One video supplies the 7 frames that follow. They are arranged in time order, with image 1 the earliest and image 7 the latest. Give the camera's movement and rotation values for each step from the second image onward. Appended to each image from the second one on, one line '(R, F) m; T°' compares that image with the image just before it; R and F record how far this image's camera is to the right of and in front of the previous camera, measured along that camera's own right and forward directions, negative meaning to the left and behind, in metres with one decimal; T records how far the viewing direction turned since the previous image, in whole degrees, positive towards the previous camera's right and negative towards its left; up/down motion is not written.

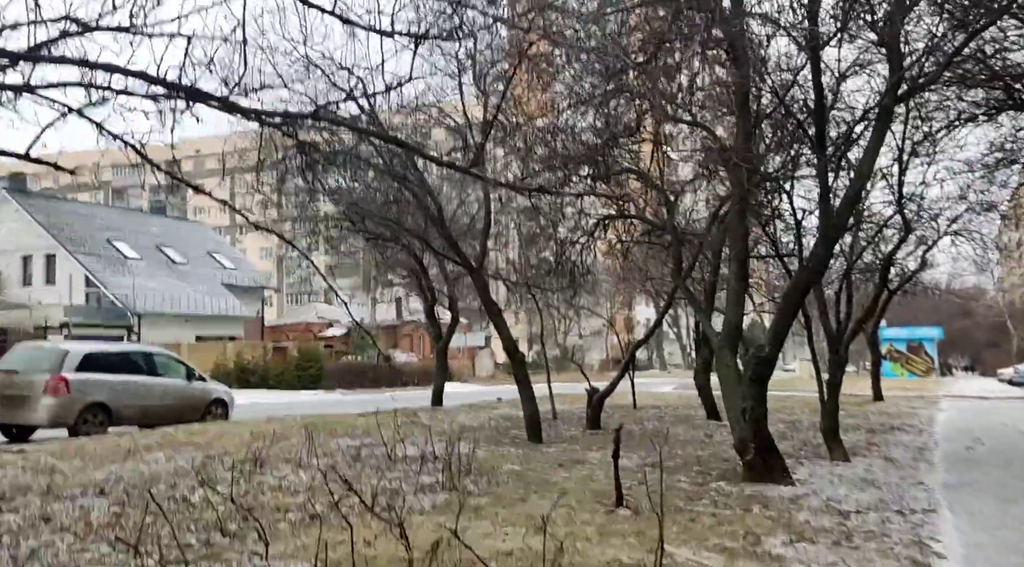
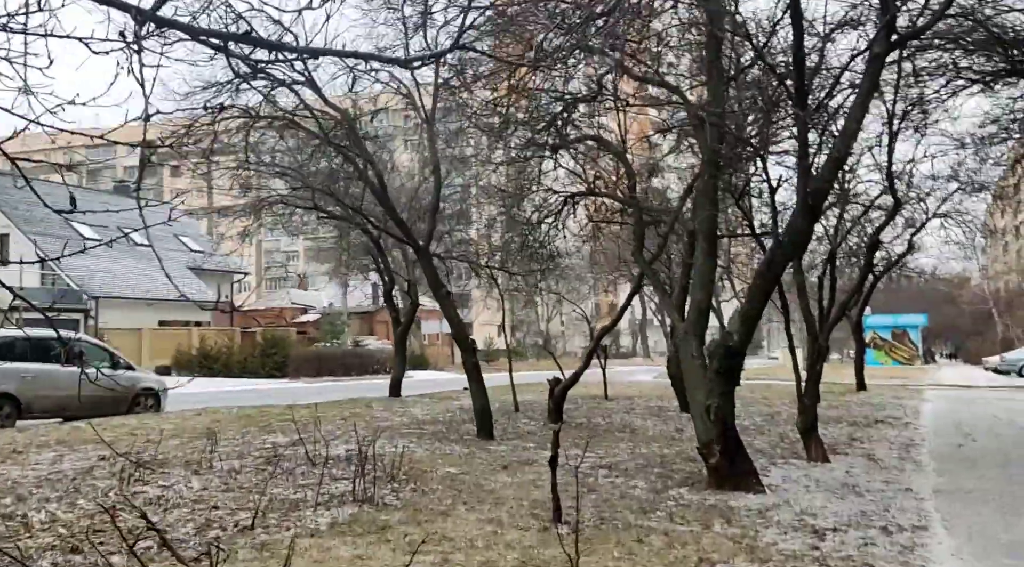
(+0.5, +1.2) m; +1°
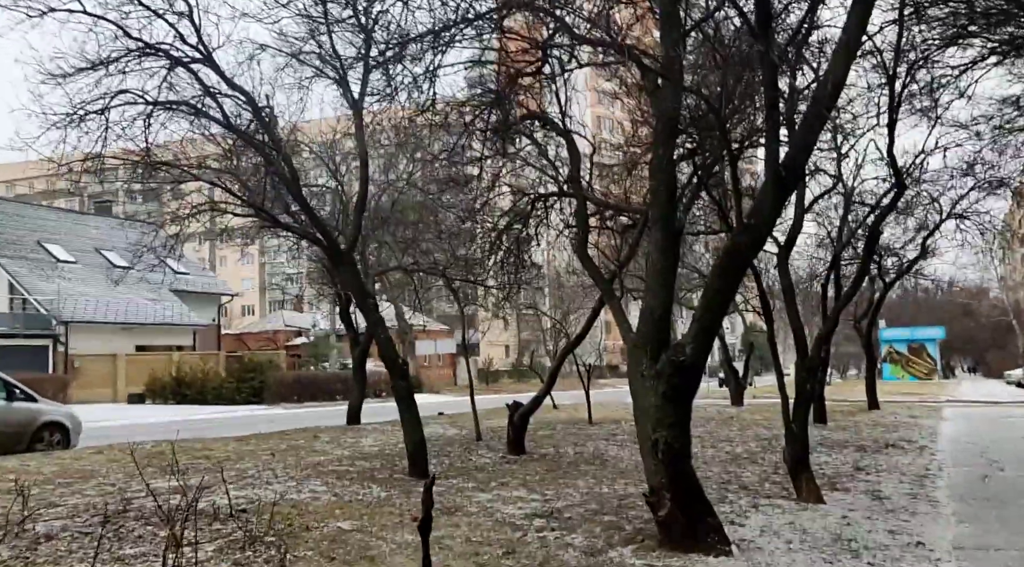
(+0.8, +1.8) m; -1°
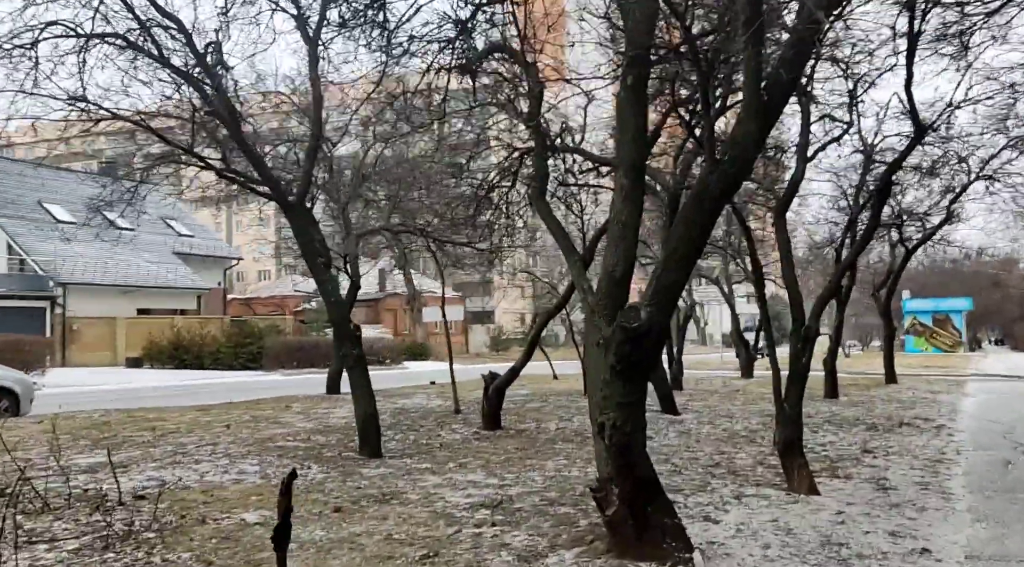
(+0.6, +1.1) m; -1°
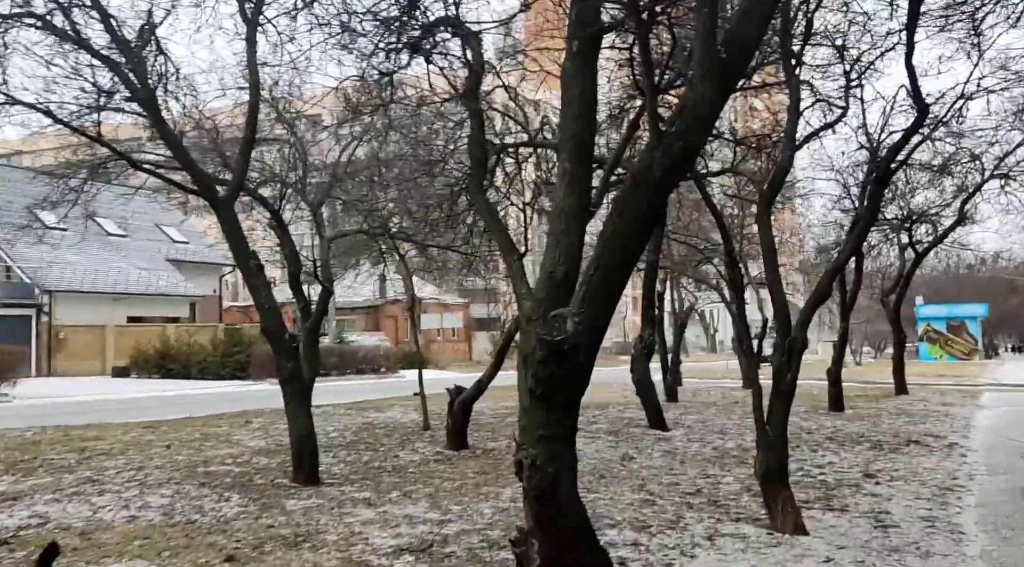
(+0.5, +1.0) m; -1°
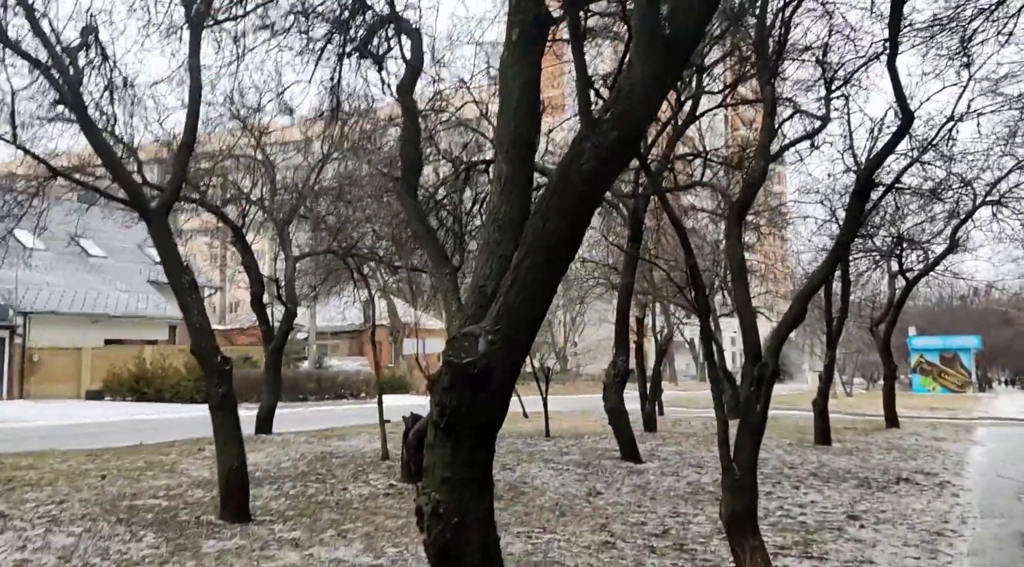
(+0.3, +0.7) m; 0°
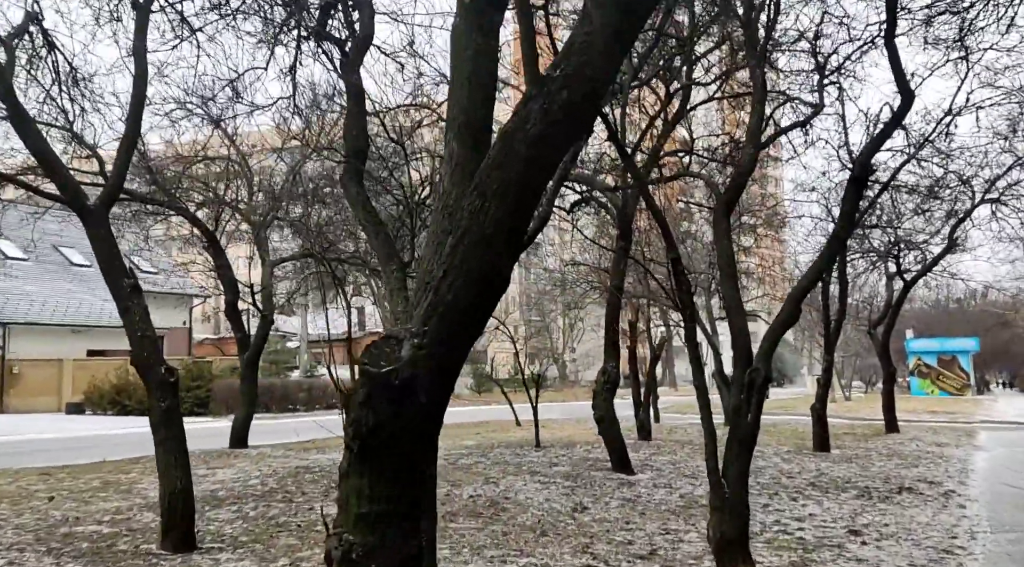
(+0.2, +0.6) m; 0°
